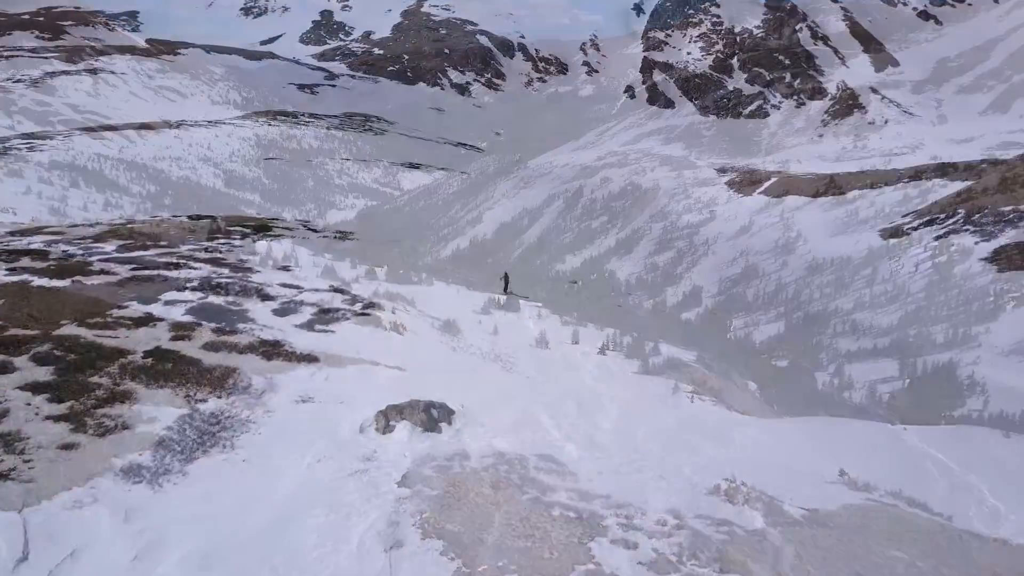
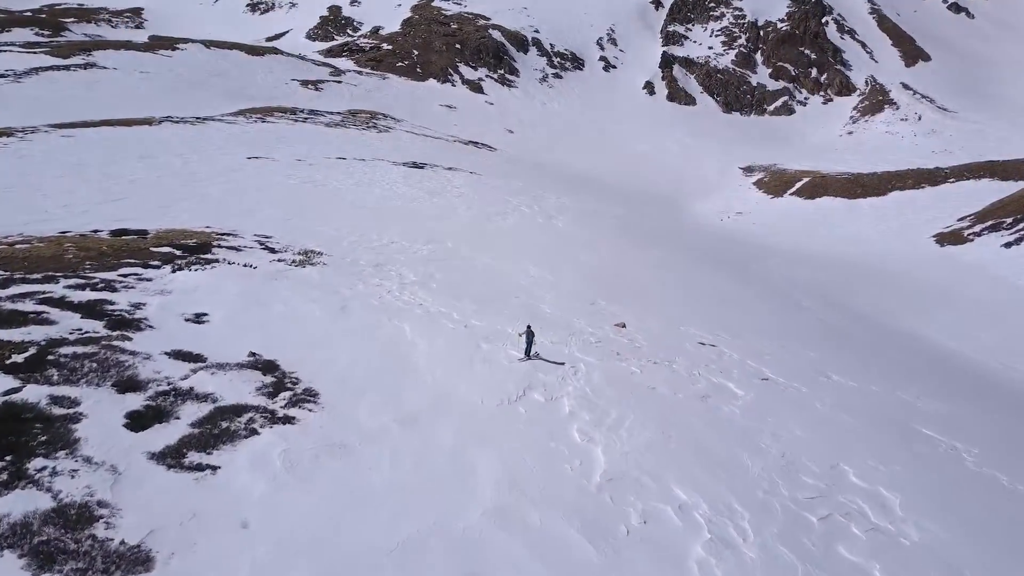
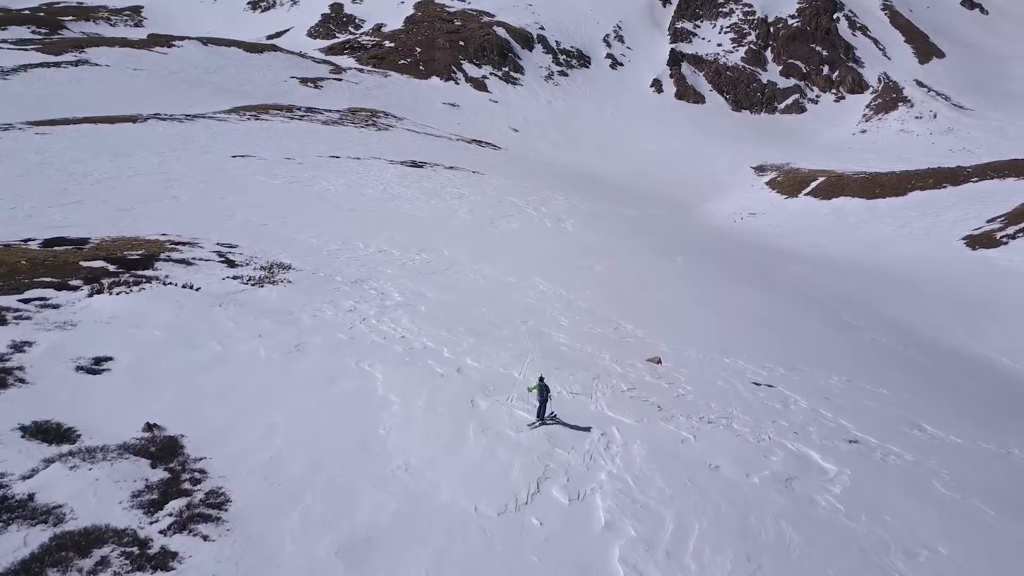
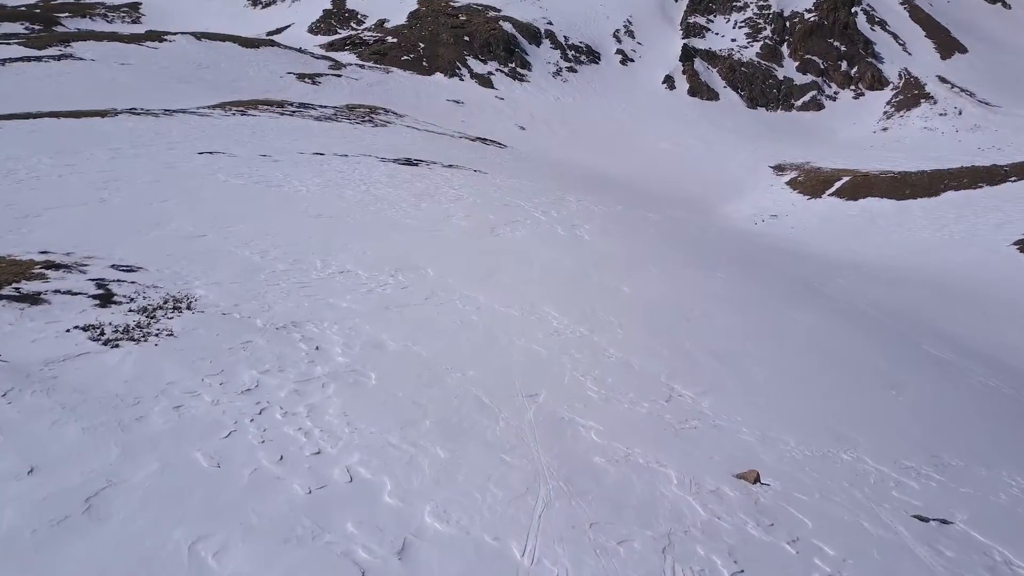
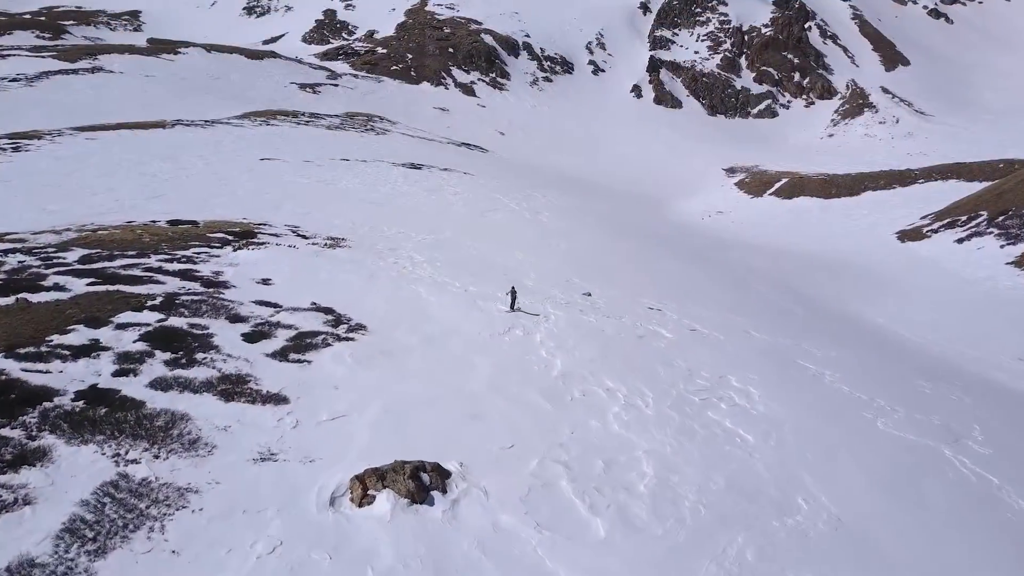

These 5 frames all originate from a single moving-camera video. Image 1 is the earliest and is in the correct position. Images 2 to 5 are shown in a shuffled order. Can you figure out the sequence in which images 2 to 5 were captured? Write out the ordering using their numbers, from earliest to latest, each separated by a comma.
5, 2, 3, 4
